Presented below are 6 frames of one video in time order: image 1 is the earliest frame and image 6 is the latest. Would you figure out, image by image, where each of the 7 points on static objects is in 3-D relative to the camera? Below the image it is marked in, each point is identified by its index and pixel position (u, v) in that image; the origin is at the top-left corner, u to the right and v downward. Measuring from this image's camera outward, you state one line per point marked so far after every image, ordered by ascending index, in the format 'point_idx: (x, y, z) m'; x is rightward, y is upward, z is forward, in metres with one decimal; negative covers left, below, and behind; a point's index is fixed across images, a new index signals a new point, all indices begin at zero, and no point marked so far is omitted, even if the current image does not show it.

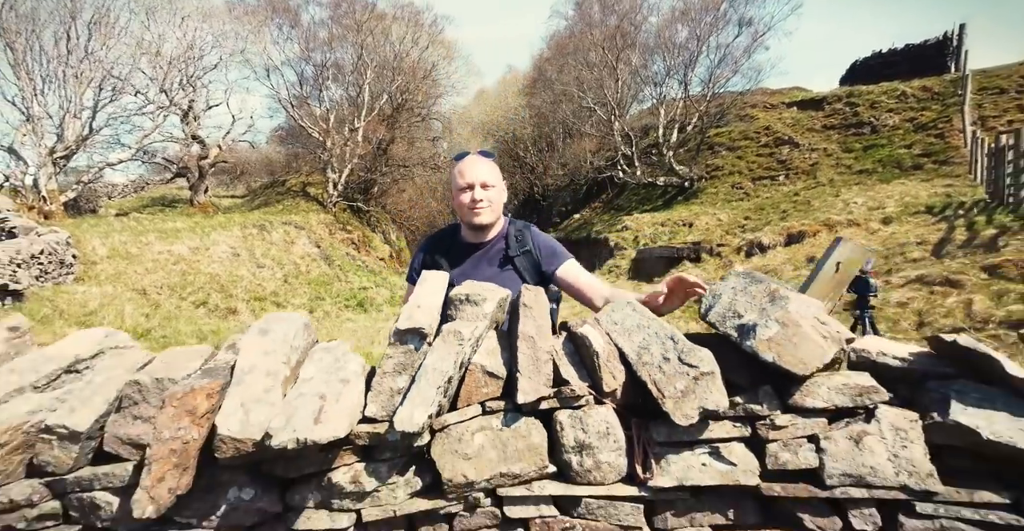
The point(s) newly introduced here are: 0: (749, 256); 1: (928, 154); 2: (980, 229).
0: (+5.0, +0.2, +15.6) m
1: (+10.2, +2.7, +18.2) m
2: (+6.7, +0.5, +10.6) m
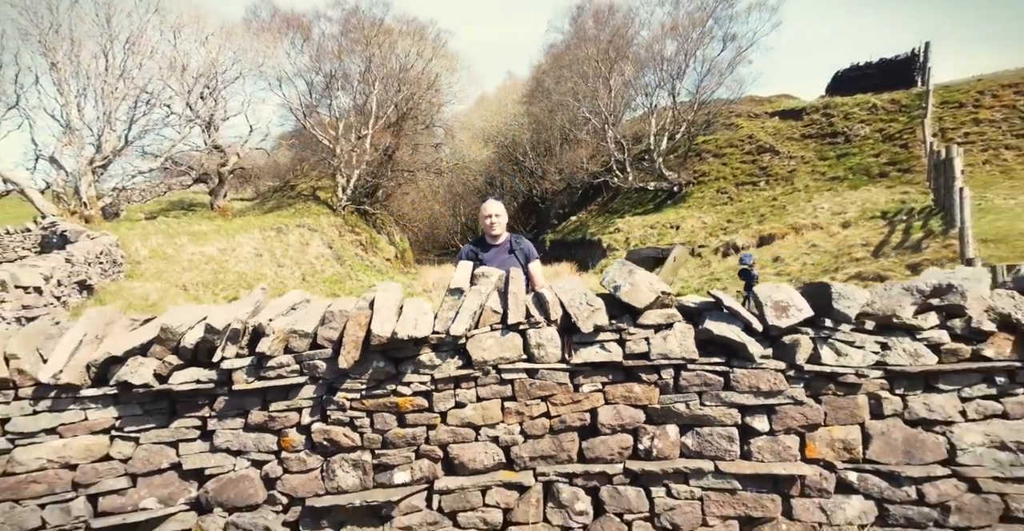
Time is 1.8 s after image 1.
0: (+5.0, +0.2, +17.3) m
1: (+10.2, +2.7, +19.9) m
2: (+6.7, +0.6, +12.3) m
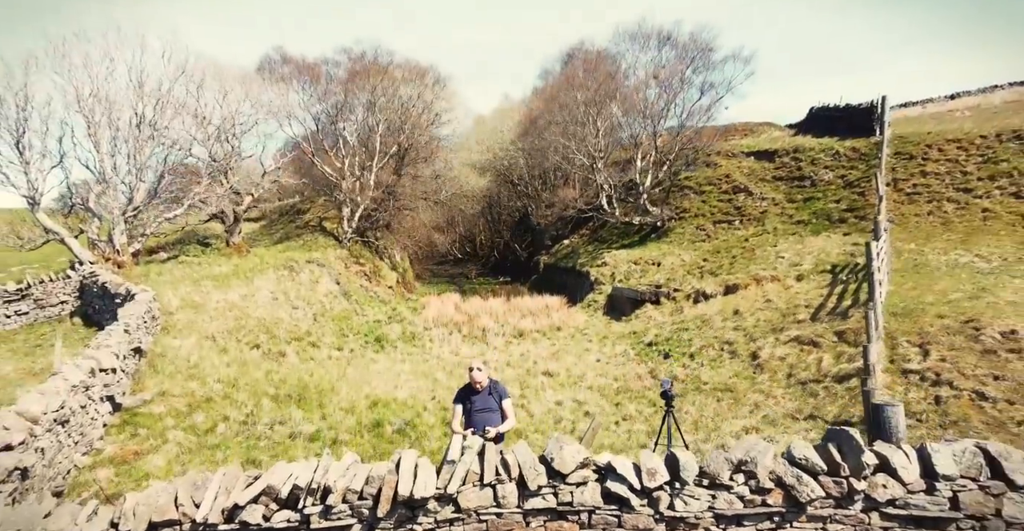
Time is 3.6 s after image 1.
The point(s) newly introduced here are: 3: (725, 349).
0: (+4.8, -0.9, +19.3) m
1: (+10.0, +1.6, +21.8) m
2: (+6.5, -0.6, +14.3) m
3: (+4.3, -1.7, +15.0) m
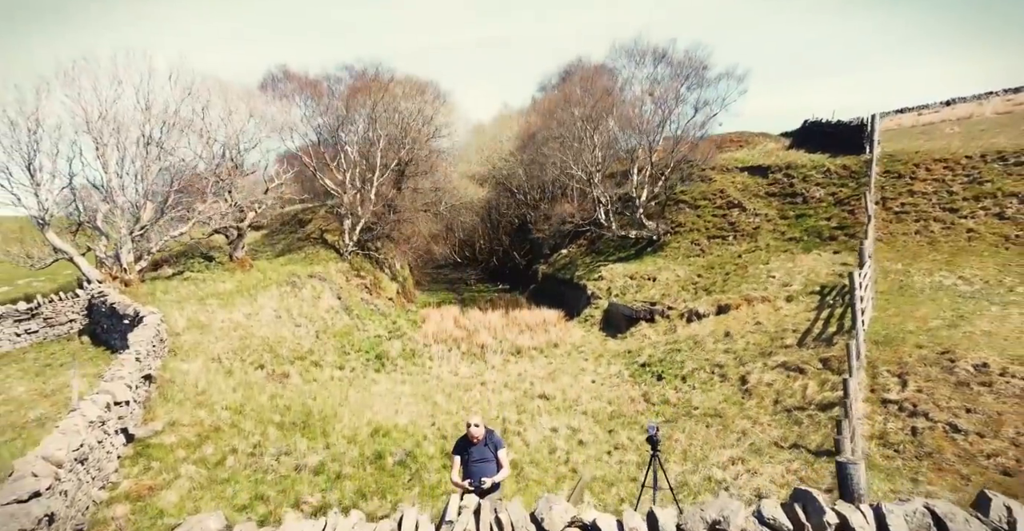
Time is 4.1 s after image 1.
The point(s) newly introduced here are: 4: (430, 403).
0: (+4.7, -1.5, +19.8) m
1: (+9.9, +1.1, +22.3) m
2: (+6.4, -1.1, +14.8) m
3: (+4.3, -2.2, +15.5) m
4: (-1.7, -2.9, +15.6) m
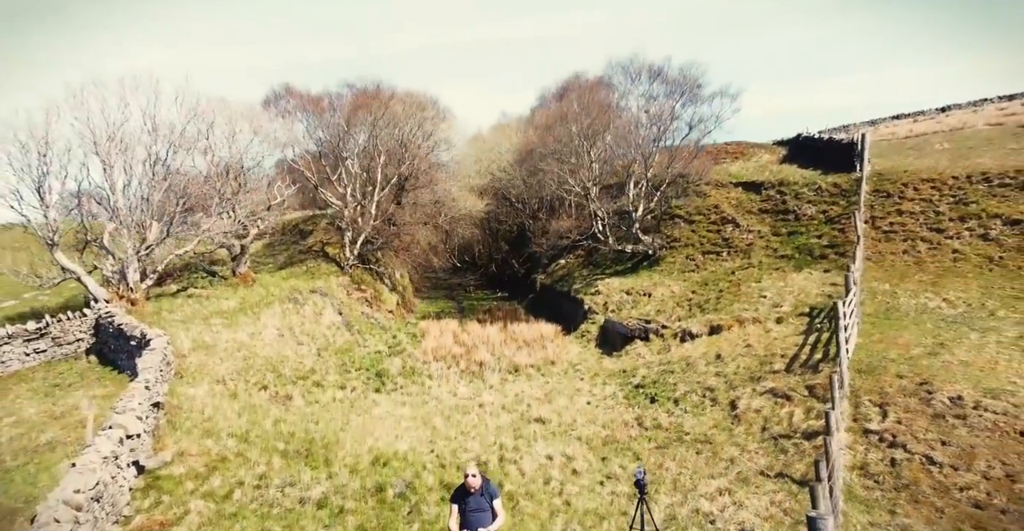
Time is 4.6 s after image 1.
0: (+4.6, -2.1, +20.2) m
1: (+9.8, +0.6, +22.8) m
2: (+6.4, -1.7, +15.3) m
3: (+4.2, -2.8, +15.9) m
4: (-1.8, -3.5, +16.1) m
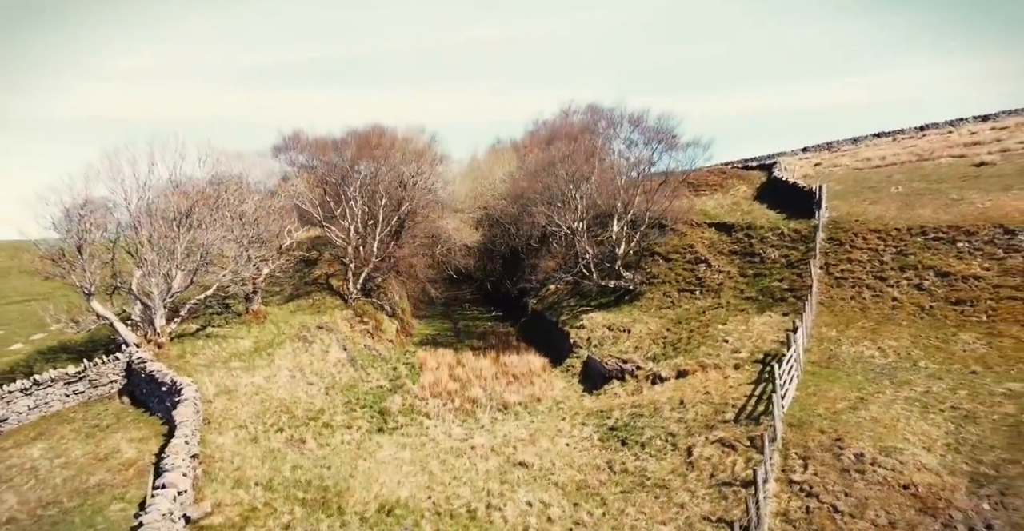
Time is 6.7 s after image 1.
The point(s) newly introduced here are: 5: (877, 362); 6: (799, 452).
0: (+4.3, -3.6, +22.6) m
1: (+9.4, -0.9, +25.2) m
2: (+6.0, -3.2, +17.6) m
3: (+3.9, -4.3, +18.3) m
4: (-2.1, -5.1, +18.5) m
5: (+9.3, -2.5, +18.9) m
6: (+5.7, -3.7, +14.8) m
